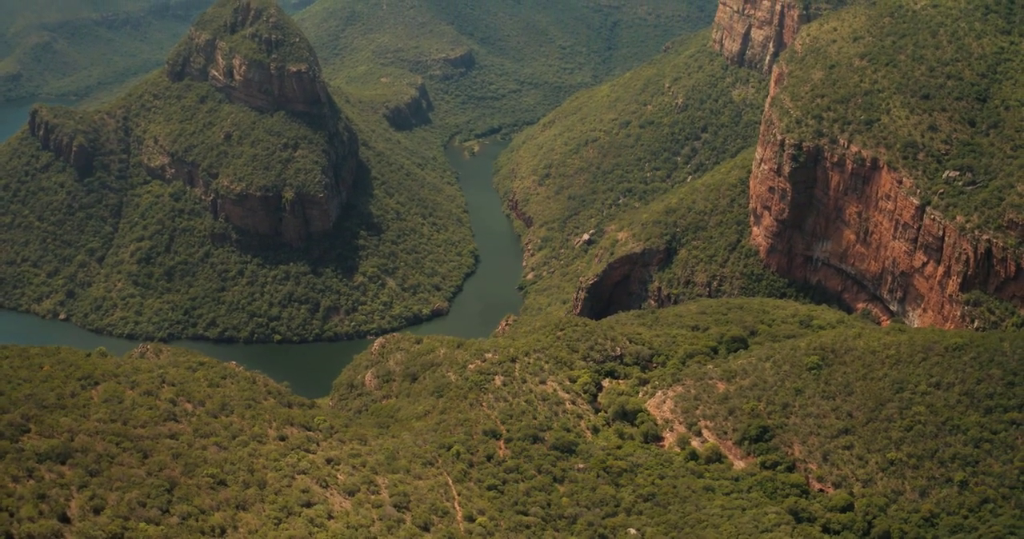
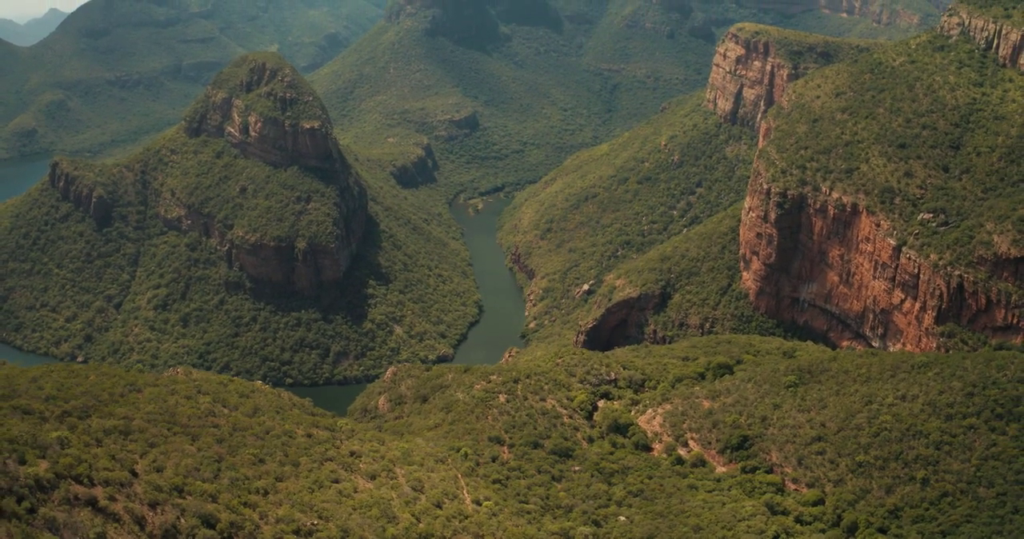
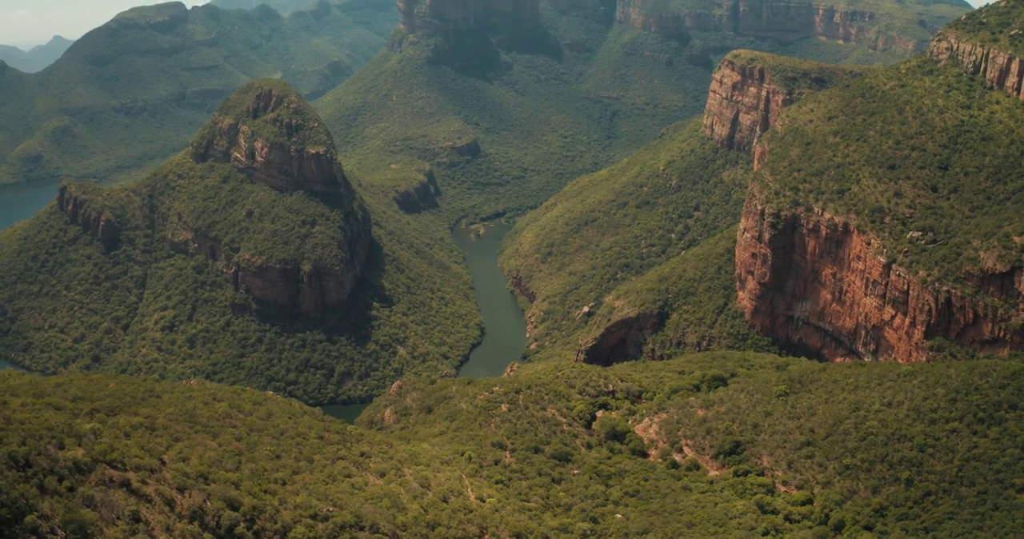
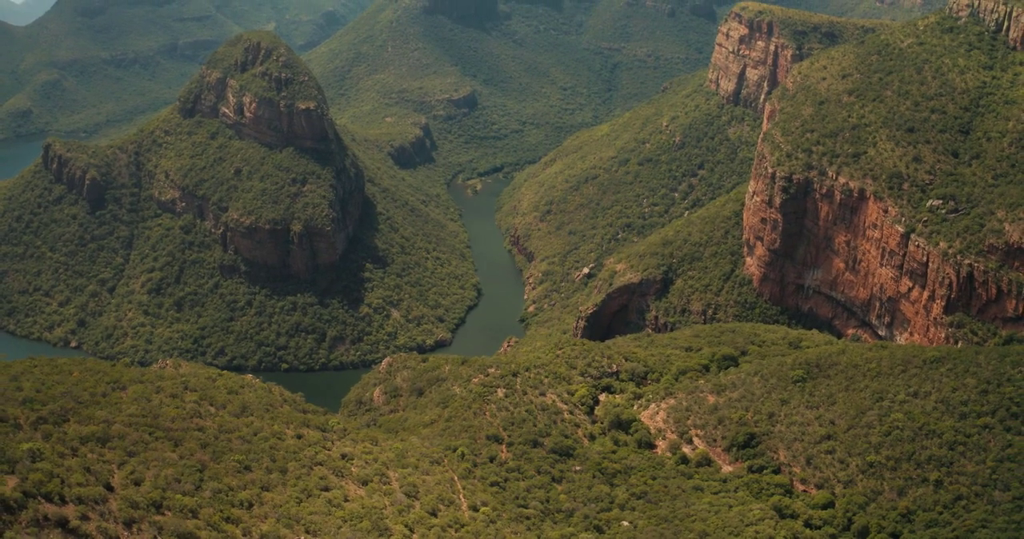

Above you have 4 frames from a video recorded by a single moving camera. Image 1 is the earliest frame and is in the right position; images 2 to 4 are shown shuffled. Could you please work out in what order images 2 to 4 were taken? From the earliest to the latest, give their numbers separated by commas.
4, 2, 3
